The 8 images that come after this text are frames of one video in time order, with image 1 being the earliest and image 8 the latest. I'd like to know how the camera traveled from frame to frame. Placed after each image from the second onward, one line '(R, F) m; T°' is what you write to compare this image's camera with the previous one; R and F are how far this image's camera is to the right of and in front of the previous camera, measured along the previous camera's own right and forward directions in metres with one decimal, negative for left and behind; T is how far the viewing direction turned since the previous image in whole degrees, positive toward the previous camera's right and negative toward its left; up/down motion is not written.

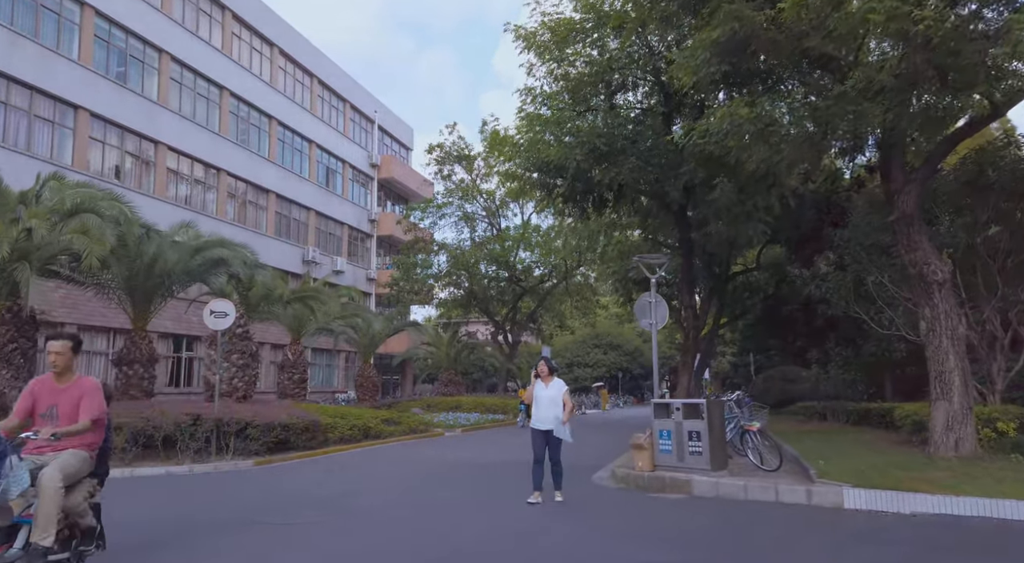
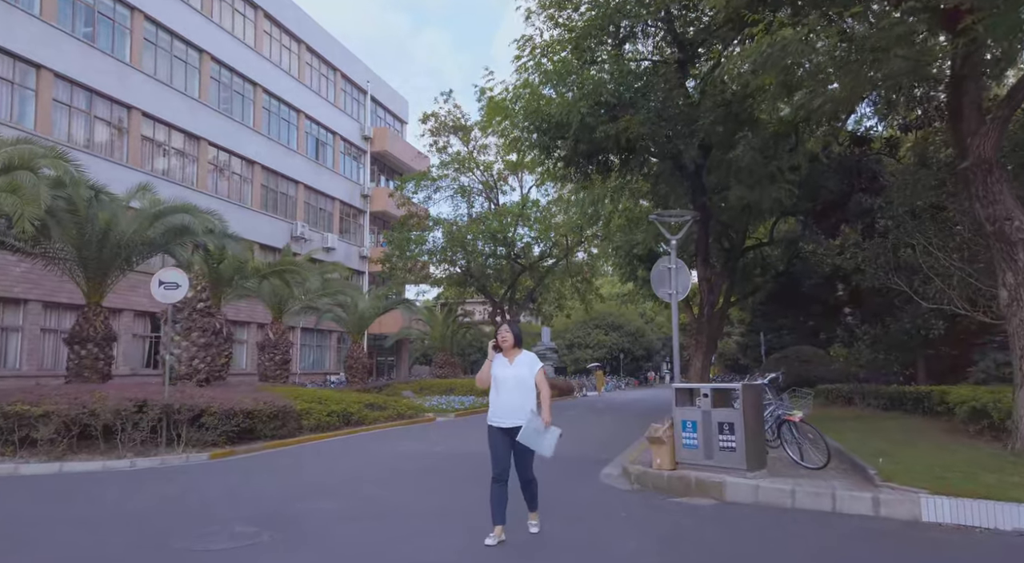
(+0.1, +1.7) m; 0°
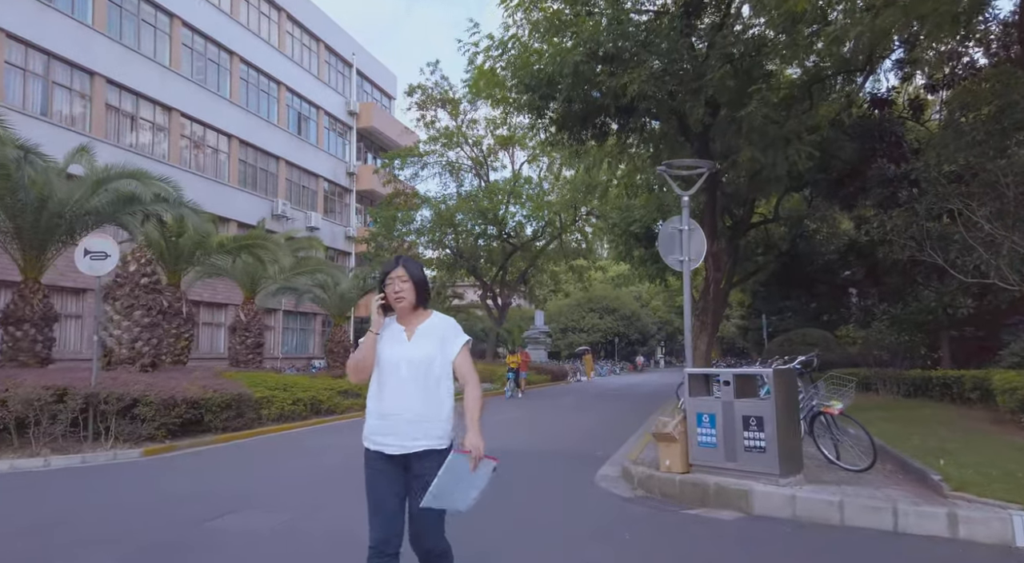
(+0.2, +1.5) m; 0°
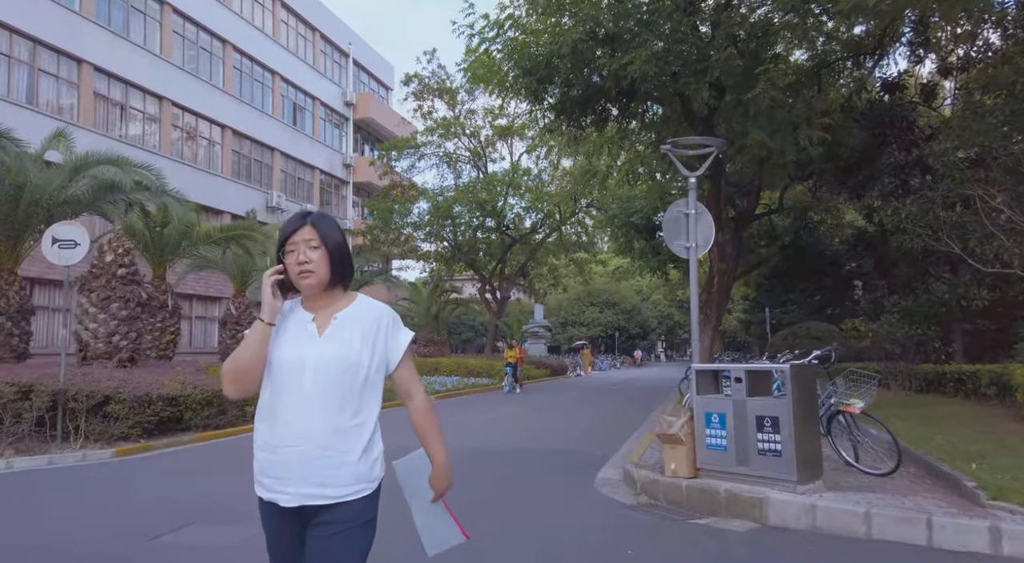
(+0.1, +0.5) m; 0°
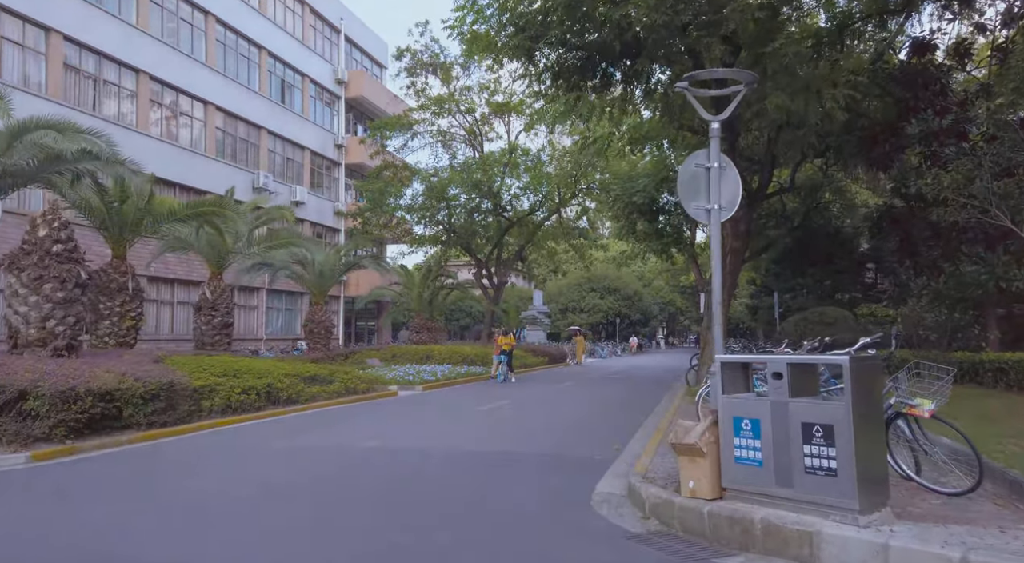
(+0.2, +1.3) m; 0°
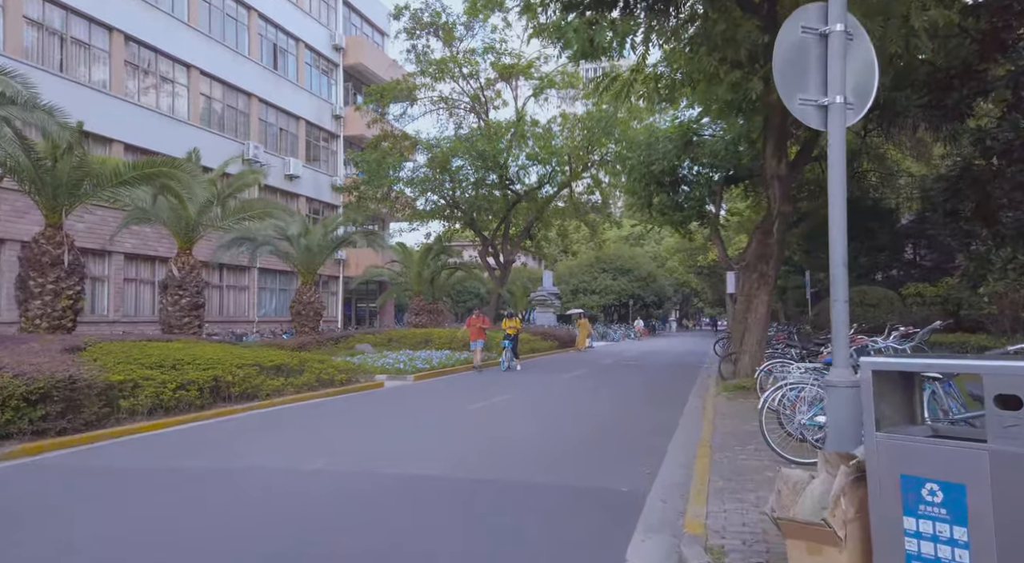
(+0.2, +2.2) m; -1°
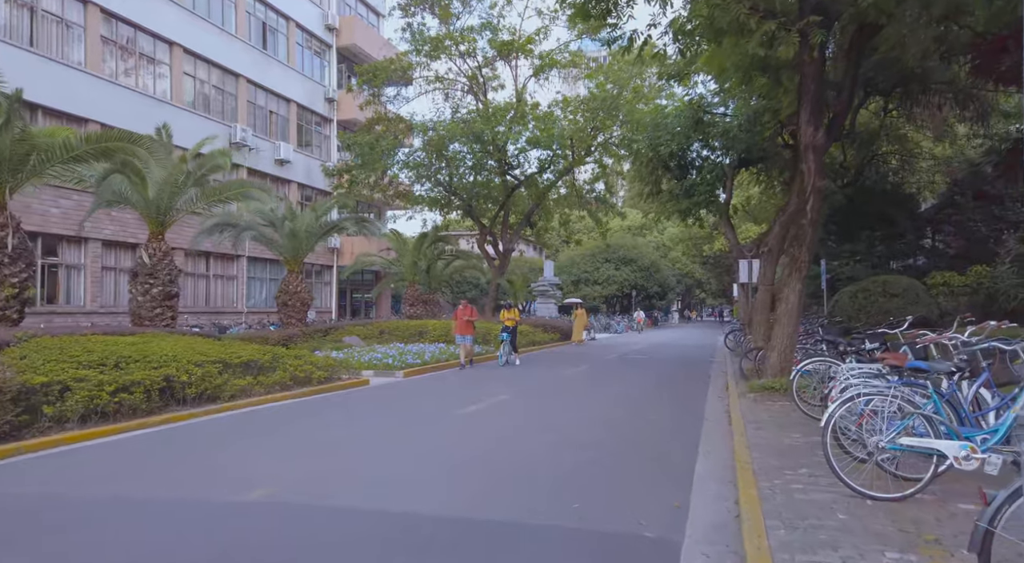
(+0.1, +1.3) m; 0°
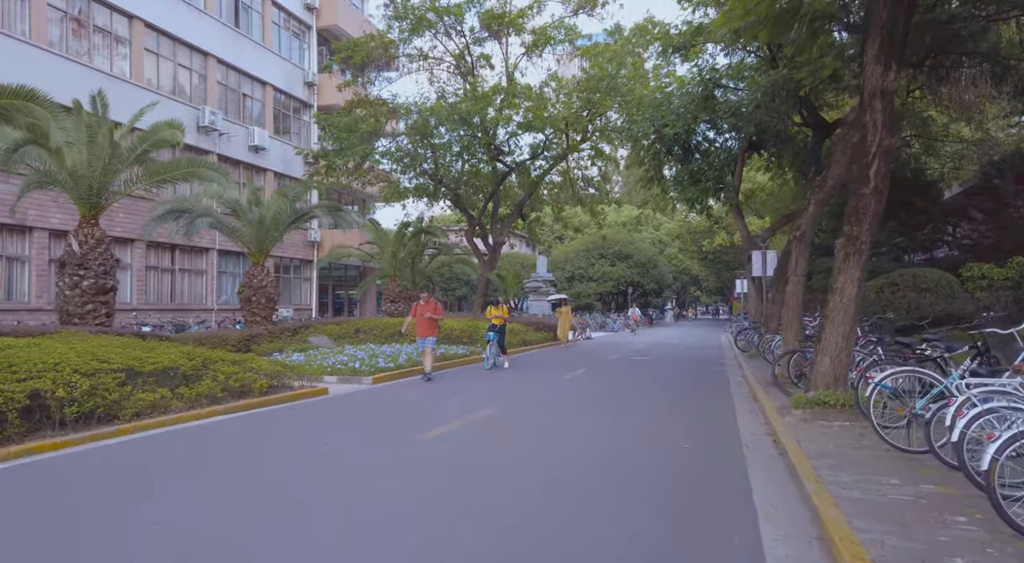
(+0.1, +2.0) m; +1°
